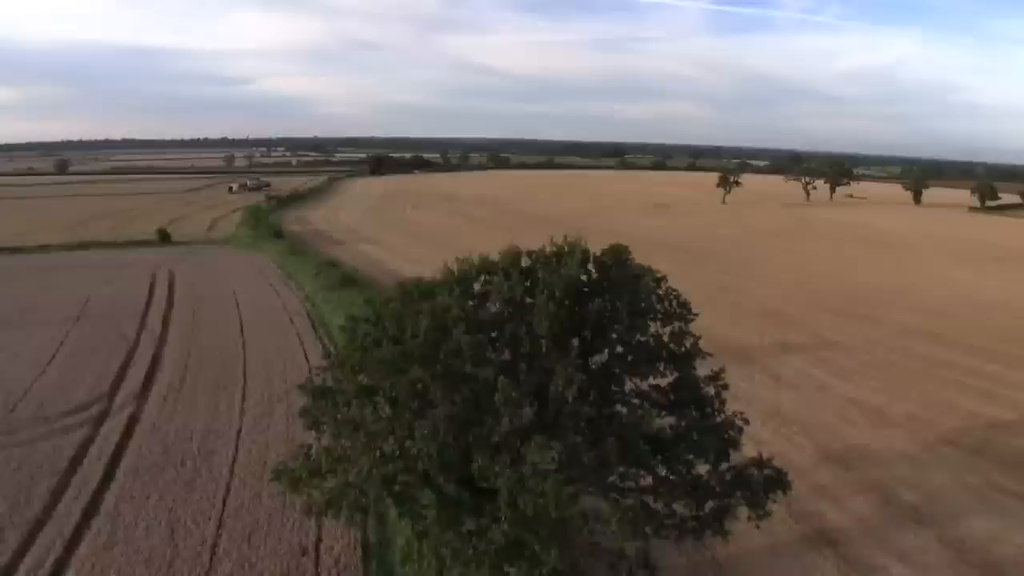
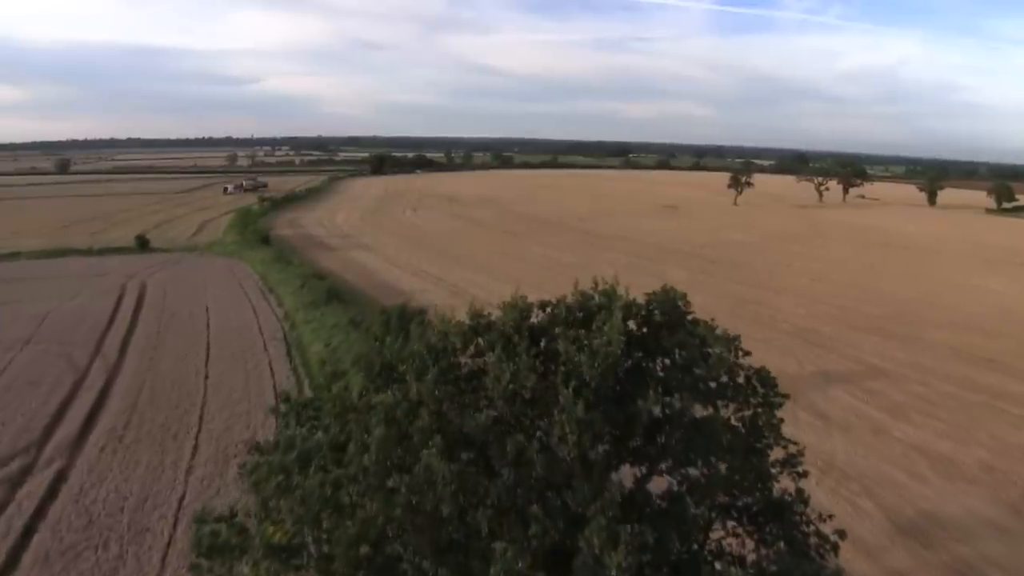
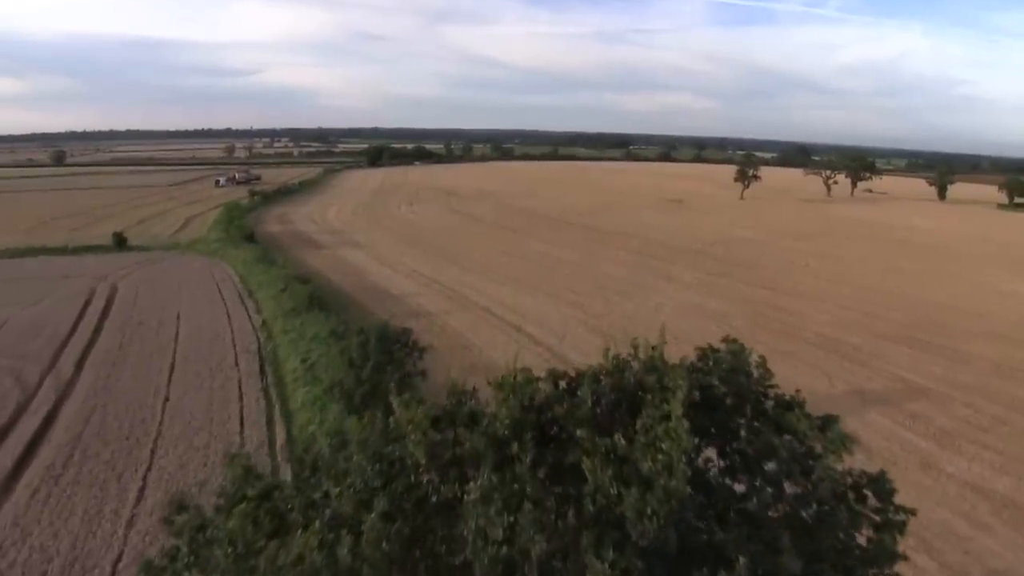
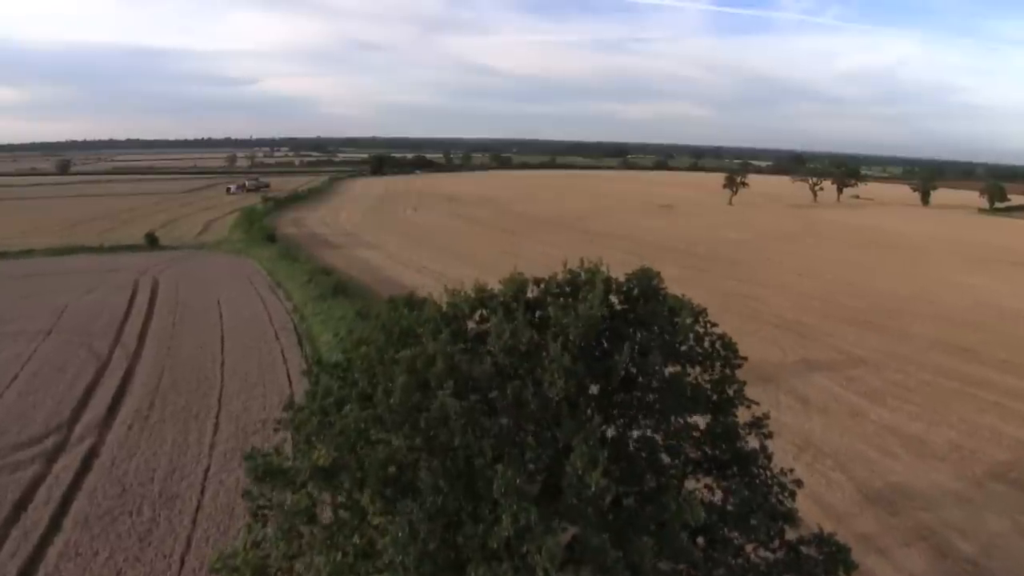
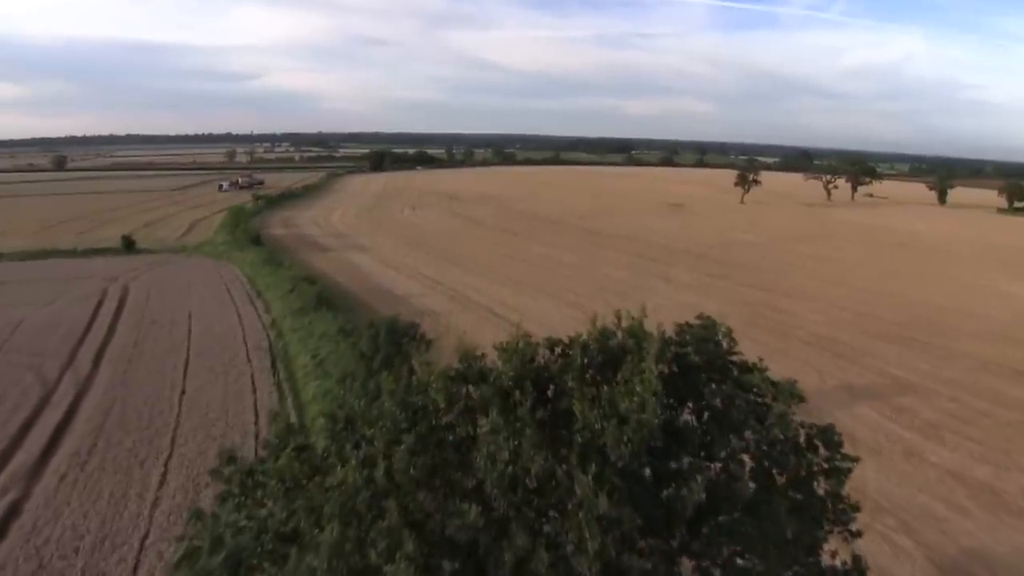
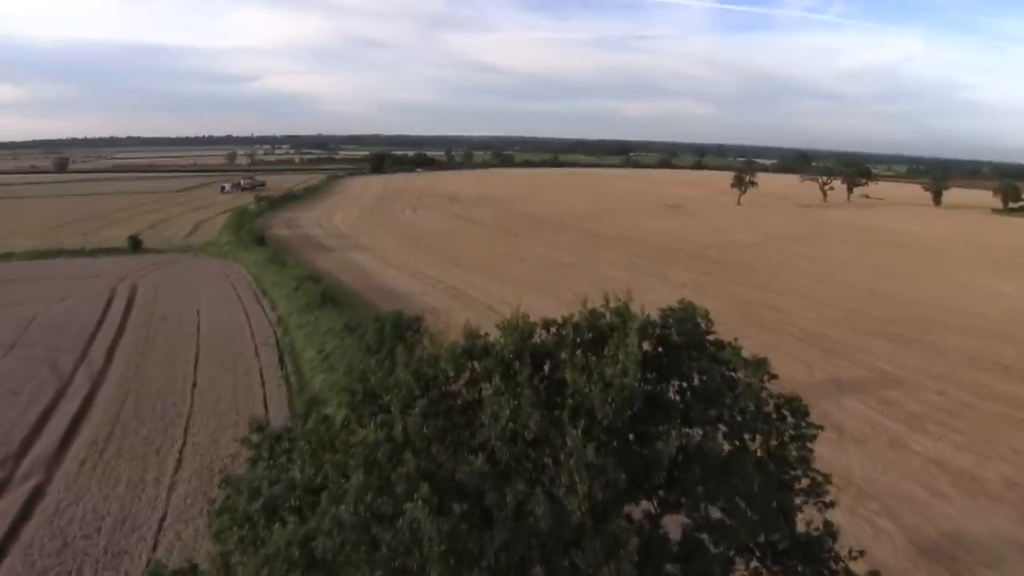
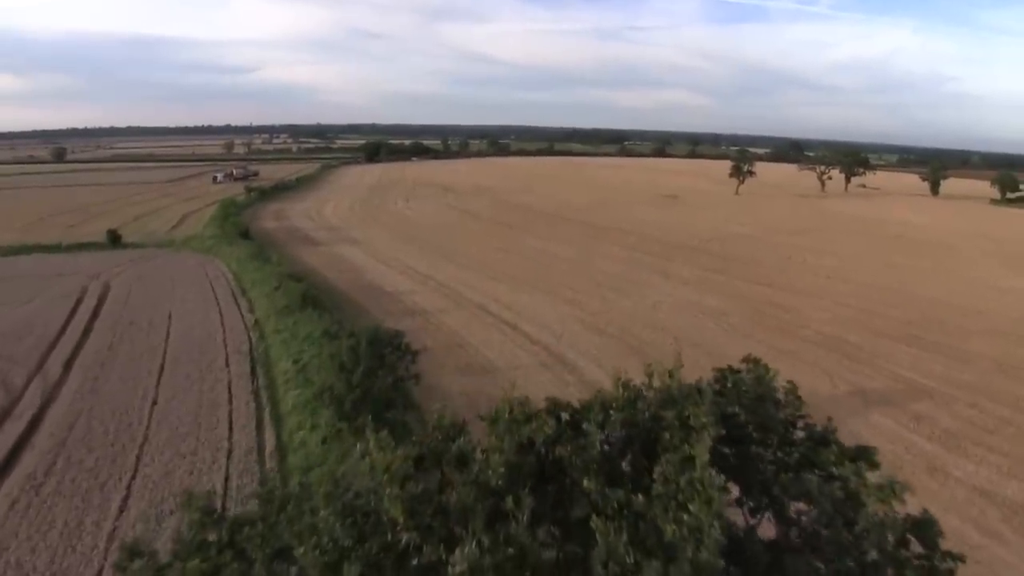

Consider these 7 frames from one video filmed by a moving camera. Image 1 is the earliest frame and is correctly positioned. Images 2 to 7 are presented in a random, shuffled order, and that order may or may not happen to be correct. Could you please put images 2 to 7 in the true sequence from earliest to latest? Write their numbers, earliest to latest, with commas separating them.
4, 2, 6, 5, 3, 7
